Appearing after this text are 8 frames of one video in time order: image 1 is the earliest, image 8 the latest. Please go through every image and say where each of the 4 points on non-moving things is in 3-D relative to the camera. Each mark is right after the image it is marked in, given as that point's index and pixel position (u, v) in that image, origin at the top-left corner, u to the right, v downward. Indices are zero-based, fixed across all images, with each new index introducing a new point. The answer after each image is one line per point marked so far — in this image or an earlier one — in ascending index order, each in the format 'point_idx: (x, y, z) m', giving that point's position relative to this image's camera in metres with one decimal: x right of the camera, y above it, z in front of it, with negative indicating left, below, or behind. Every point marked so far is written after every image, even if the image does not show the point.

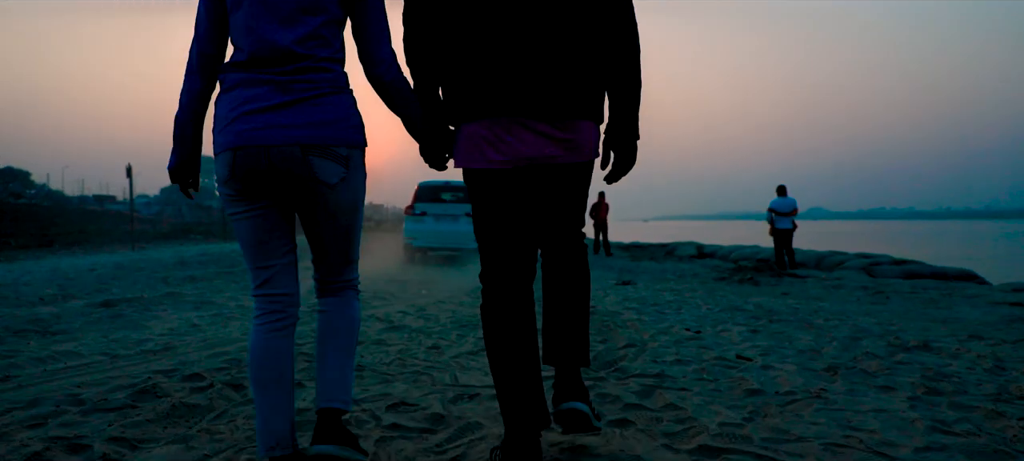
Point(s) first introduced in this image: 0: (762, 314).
0: (+2.9, -1.0, +6.4) m
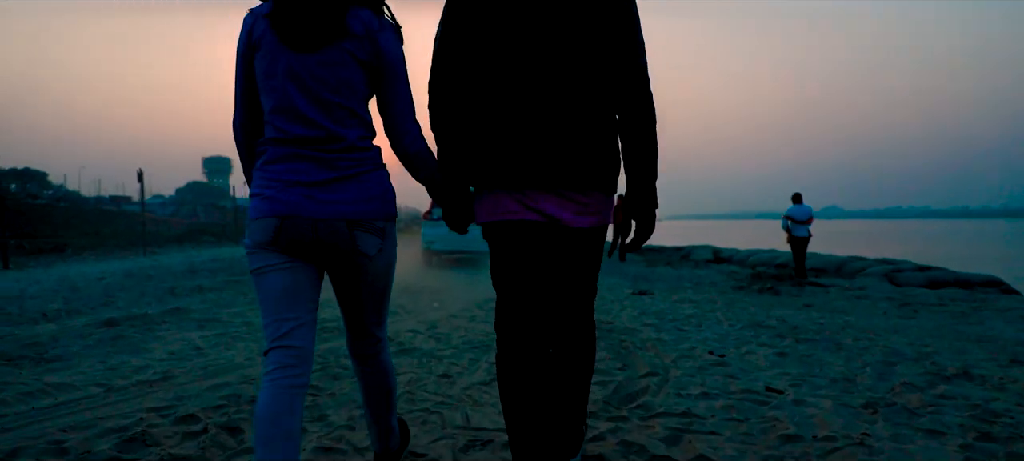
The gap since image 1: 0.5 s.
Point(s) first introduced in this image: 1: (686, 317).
0: (+3.0, -1.1, +6.1) m
1: (+2.2, -1.1, +7.1) m
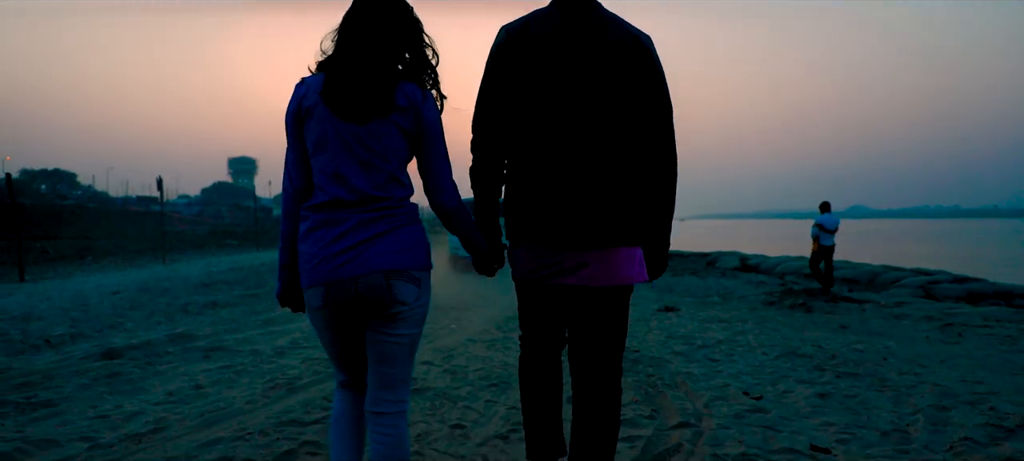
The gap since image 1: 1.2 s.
0: (+3.2, -1.4, +5.7) m
1: (+2.4, -1.4, +6.7) m
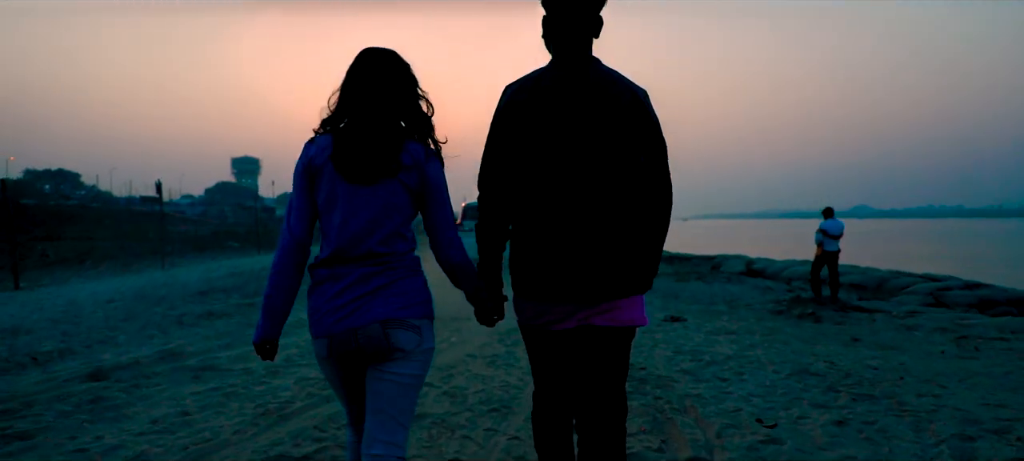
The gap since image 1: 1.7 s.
0: (+3.2, -1.5, +5.5) m
1: (+2.5, -1.5, +6.5) m
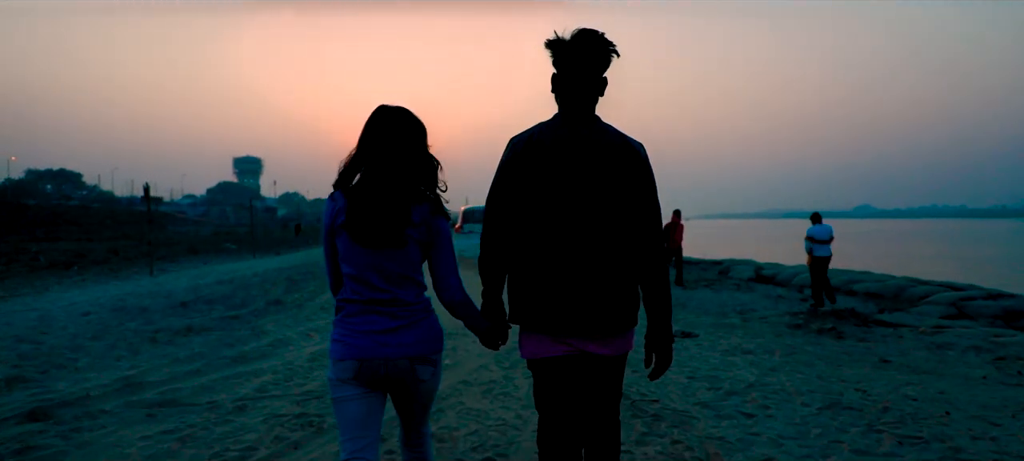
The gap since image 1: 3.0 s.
0: (+3.2, -1.7, +4.9) m
1: (+2.4, -1.6, +5.9) m
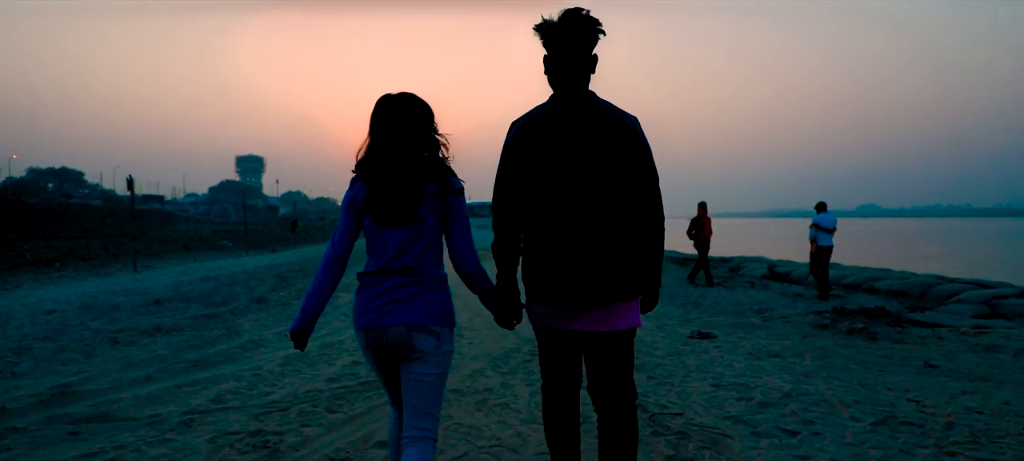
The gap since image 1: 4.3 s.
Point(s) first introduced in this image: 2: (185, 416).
0: (+3.2, -1.5, +4.1) m
1: (+2.4, -1.5, +5.1) m
2: (-2.5, -1.4, +4.2) m
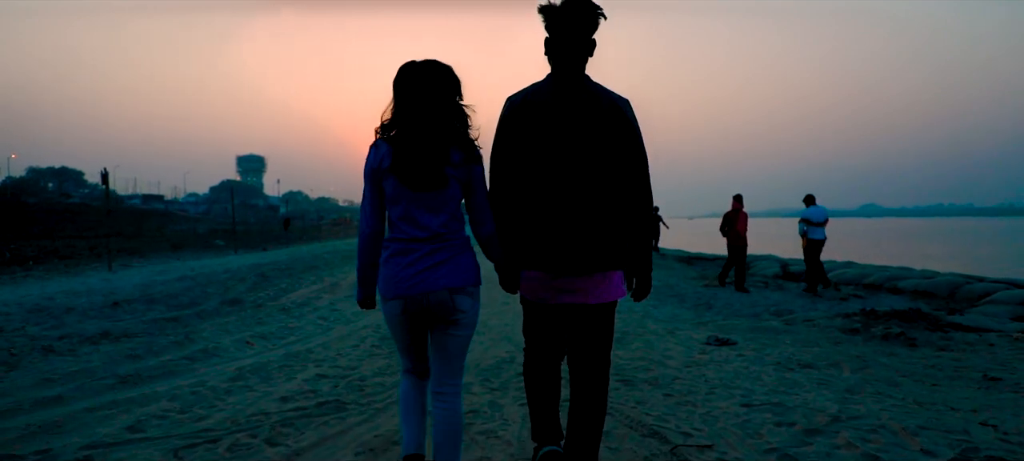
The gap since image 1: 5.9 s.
0: (+3.1, -1.4, +3.2) m
1: (+2.3, -1.4, +4.2) m
2: (-2.6, -1.3, +3.3) m
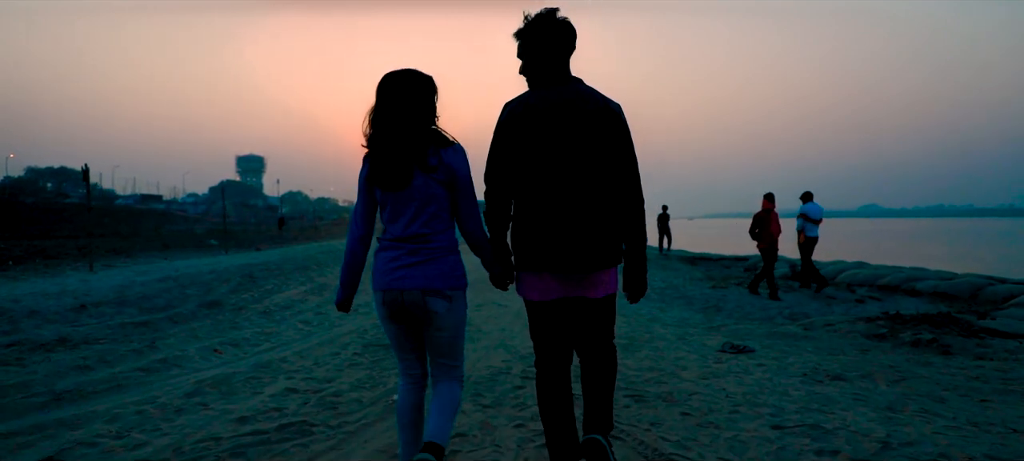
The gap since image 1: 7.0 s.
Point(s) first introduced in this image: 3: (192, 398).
0: (+3.1, -1.4, +2.5) m
1: (+2.3, -1.4, +3.6) m
2: (-2.6, -1.3, +2.7) m
3: (-2.4, -1.3, +4.2) m
